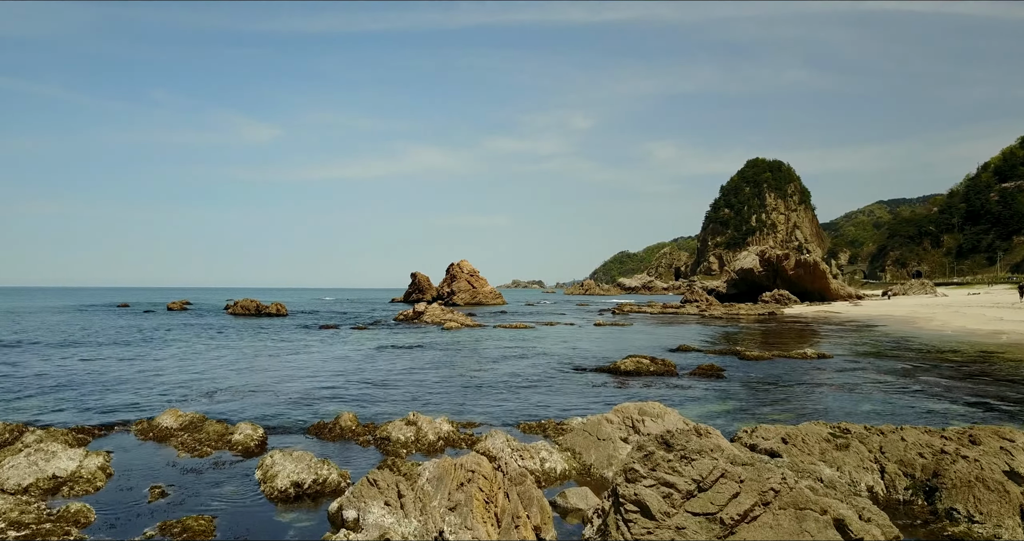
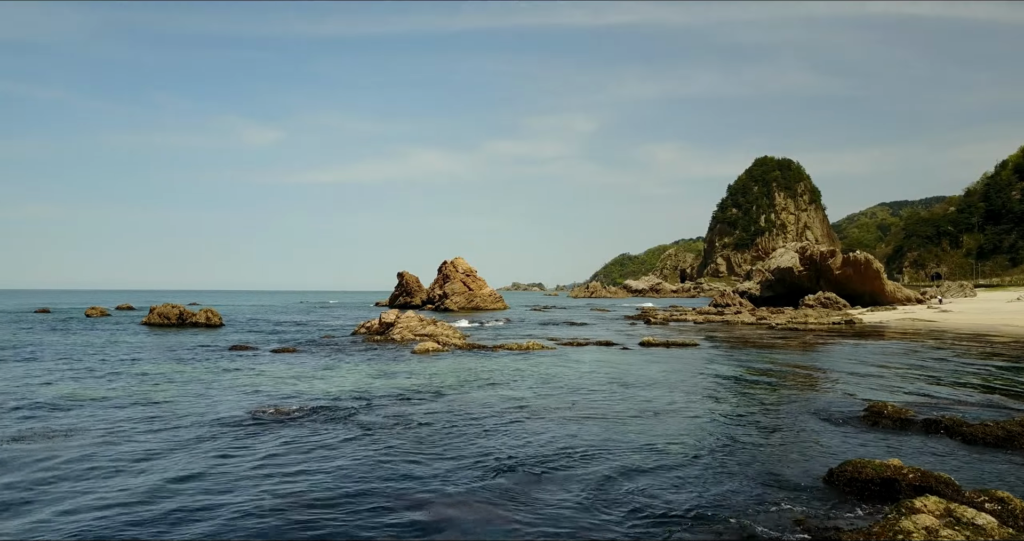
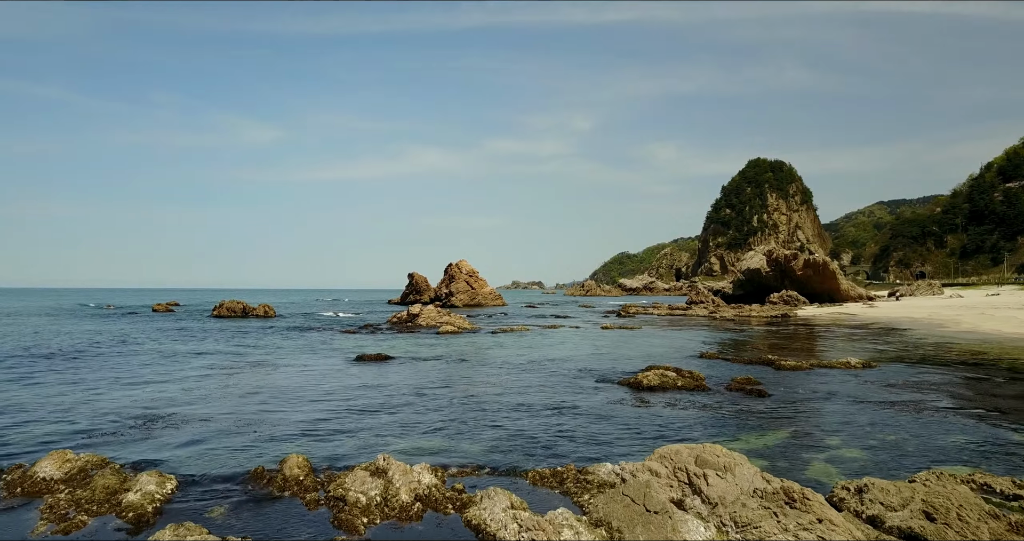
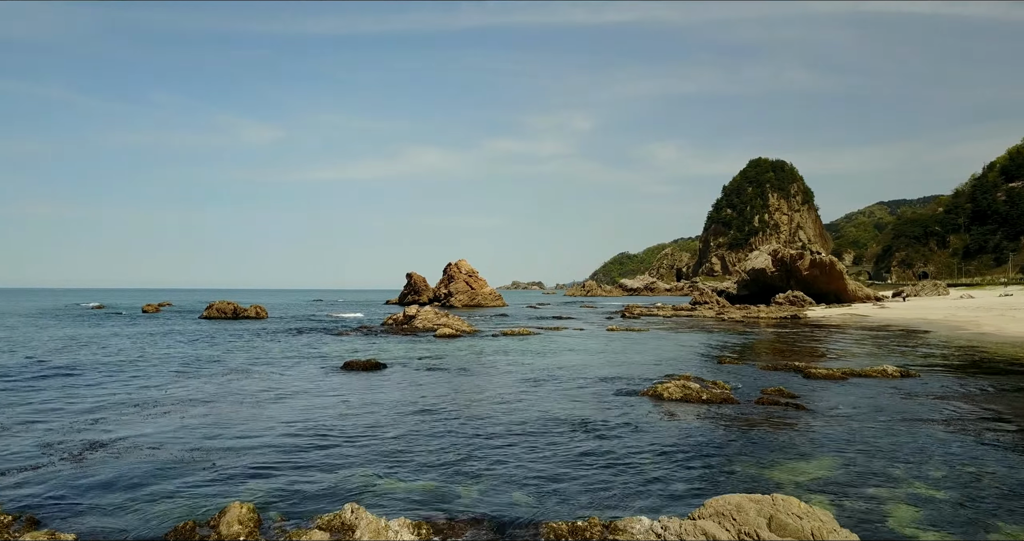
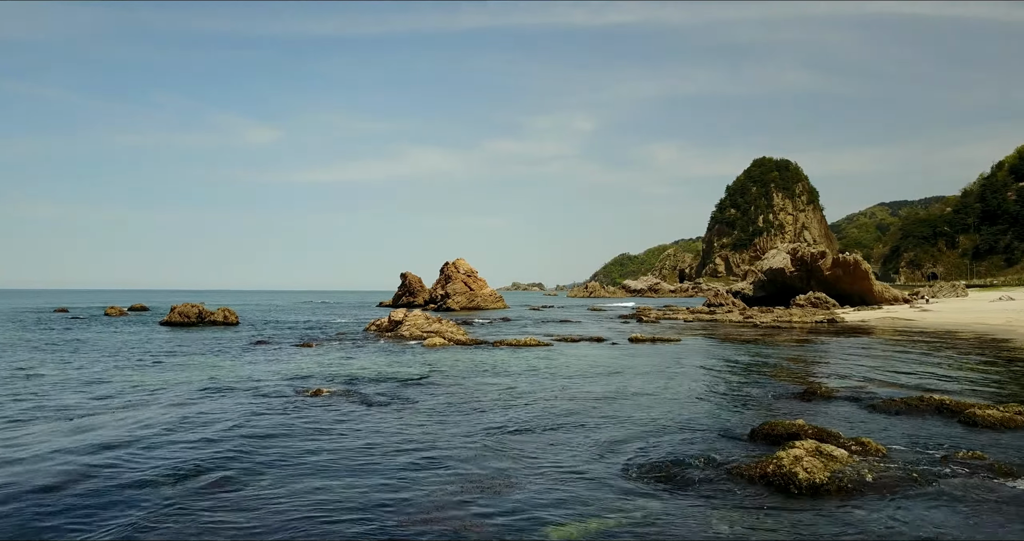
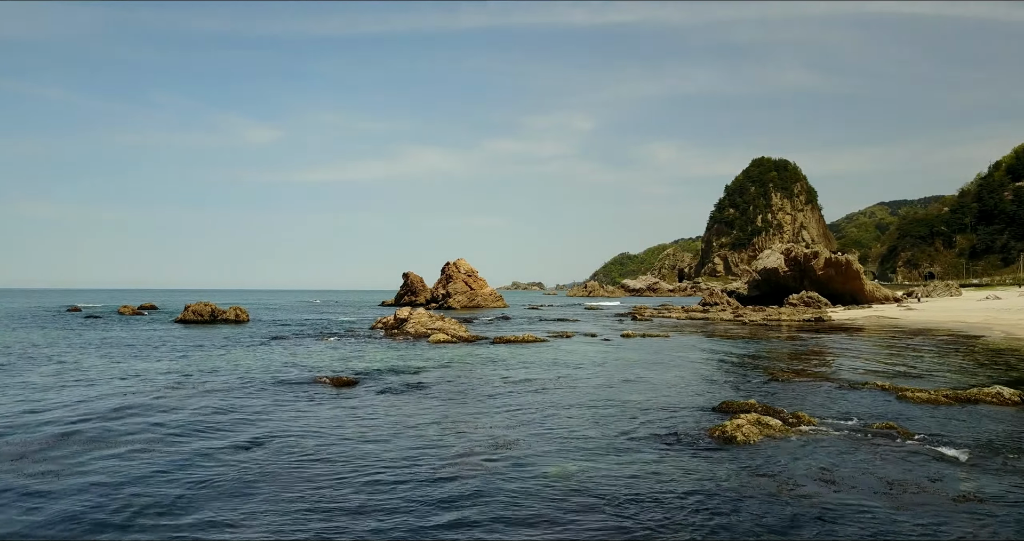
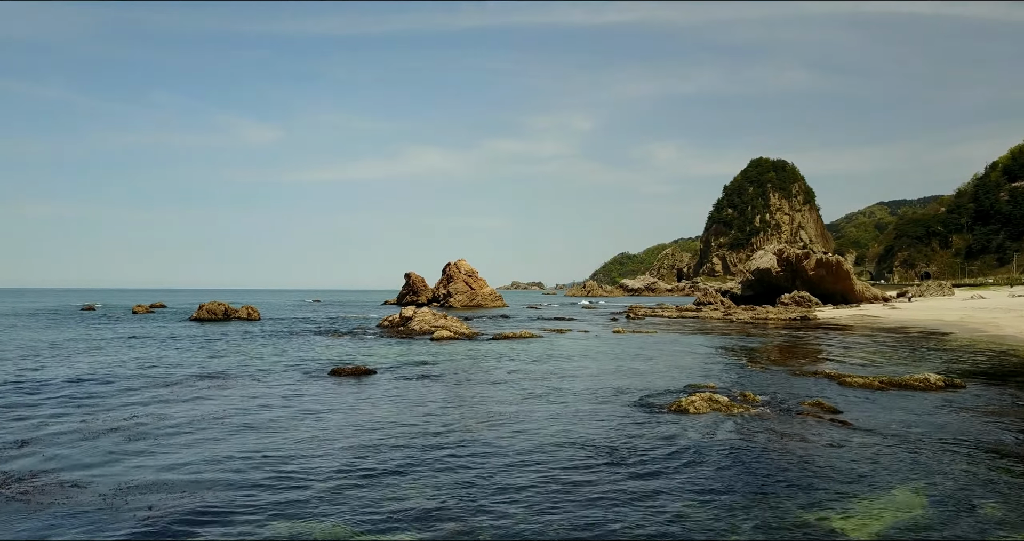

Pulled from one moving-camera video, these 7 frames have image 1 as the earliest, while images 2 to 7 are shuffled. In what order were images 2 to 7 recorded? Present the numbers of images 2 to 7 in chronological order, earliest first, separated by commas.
3, 4, 7, 6, 5, 2
